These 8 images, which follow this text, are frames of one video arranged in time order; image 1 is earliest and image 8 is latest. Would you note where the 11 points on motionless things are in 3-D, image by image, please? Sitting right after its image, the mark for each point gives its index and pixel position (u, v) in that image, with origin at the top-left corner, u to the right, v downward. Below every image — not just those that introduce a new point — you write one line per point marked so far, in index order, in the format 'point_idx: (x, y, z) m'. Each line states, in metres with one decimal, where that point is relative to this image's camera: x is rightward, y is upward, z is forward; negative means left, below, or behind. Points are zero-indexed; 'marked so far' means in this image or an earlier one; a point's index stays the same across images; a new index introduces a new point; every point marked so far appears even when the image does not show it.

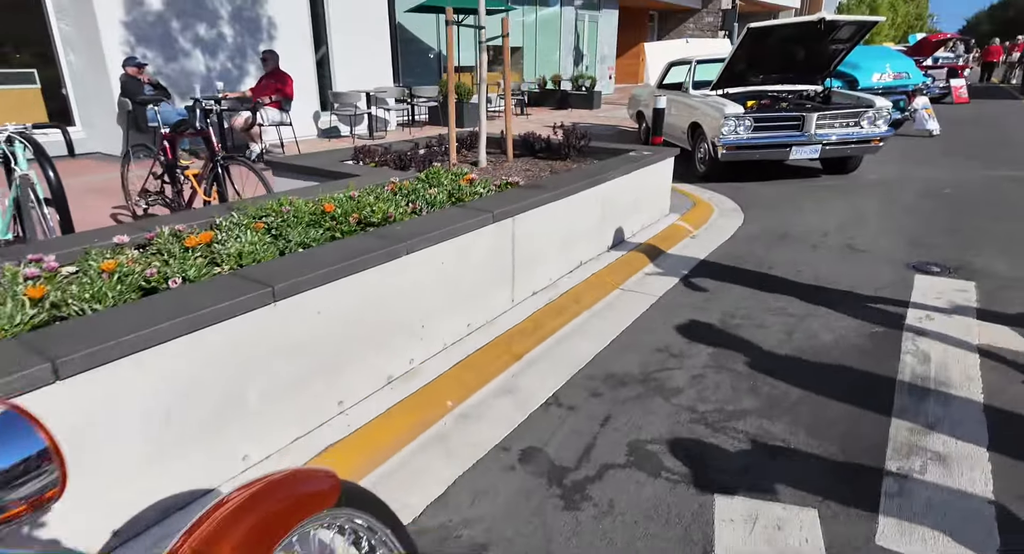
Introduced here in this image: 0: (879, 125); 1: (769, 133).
0: (+4.6, +1.9, +7.4) m
1: (+3.2, +1.8, +7.3) m
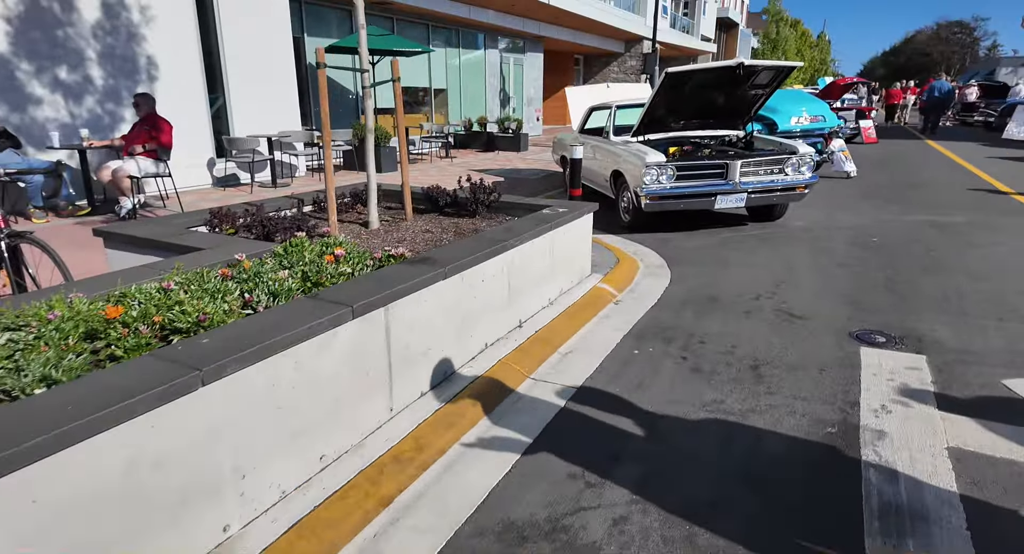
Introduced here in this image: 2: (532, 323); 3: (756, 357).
0: (+3.5, +1.3, +7.1) m
1: (+2.2, +1.1, +6.9) m
2: (+0.1, -0.3, +4.3) m
3: (+1.6, -0.5, +3.8) m
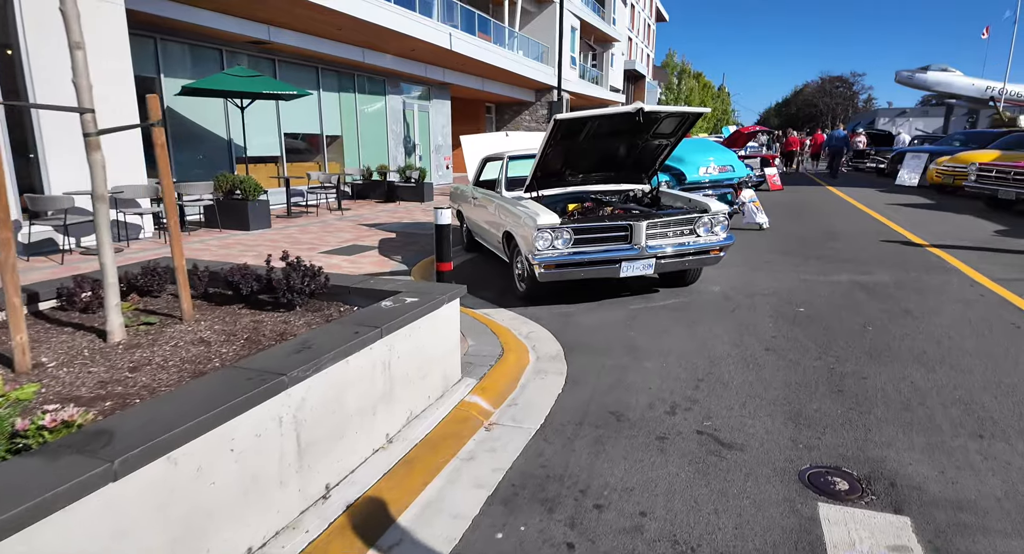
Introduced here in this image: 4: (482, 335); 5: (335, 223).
0: (+2.2, +0.5, +6.2) m
1: (+0.8, +0.3, +5.8) m
2: (-0.8, -1.0, +2.9) m
3: (+0.7, -1.1, +2.5) m
4: (-0.3, -0.5, +5.1) m
5: (-3.8, +1.2, +12.5) m
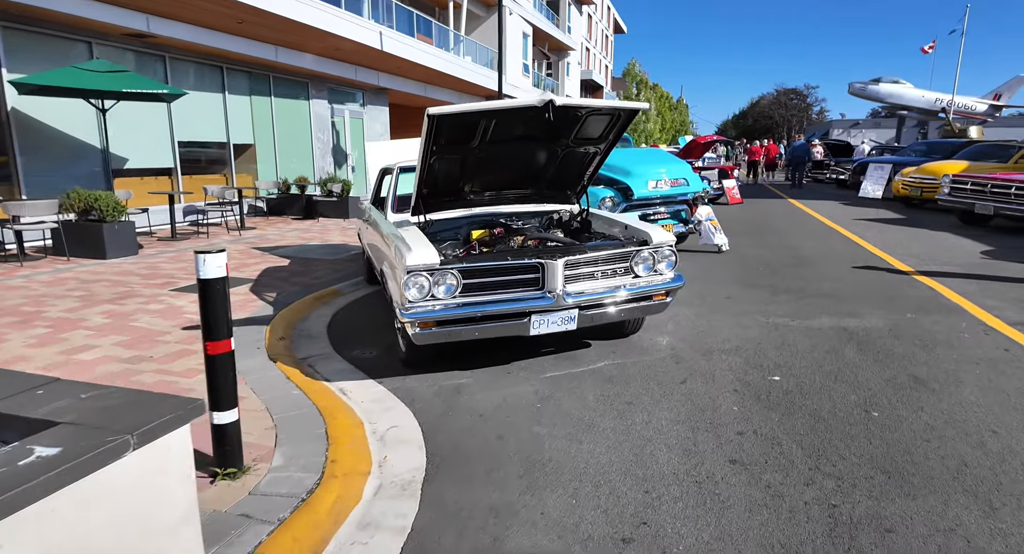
0: (+1.2, +0.1, +4.6) m
1: (-0.1, -0.1, +4.1) m
2: (-1.6, -1.4, +1.1) m
3: (-0.1, -1.5, +0.8) m
4: (-1.2, -0.9, +3.3) m
5: (-5.2, +0.5, +10.6) m
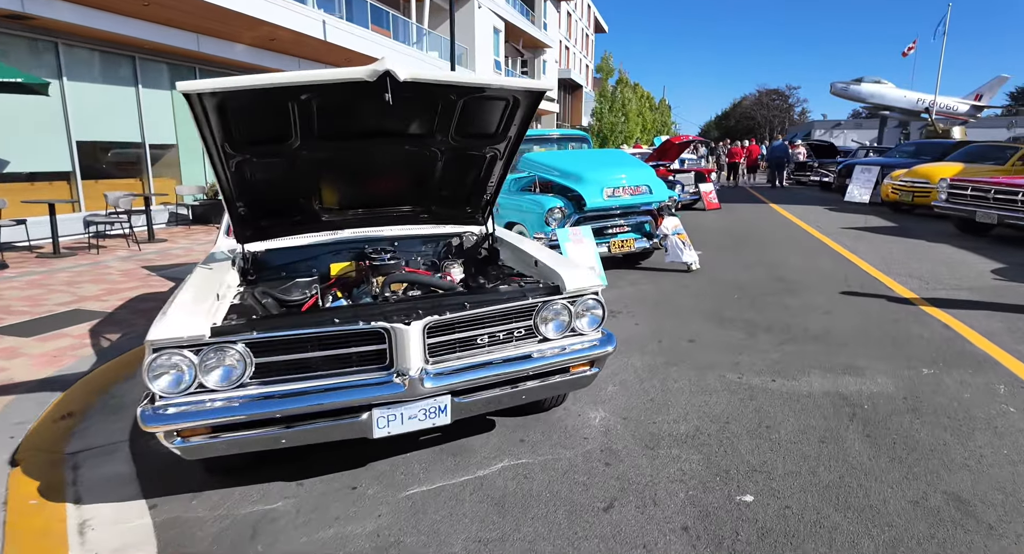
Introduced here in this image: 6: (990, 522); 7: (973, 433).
0: (+0.4, -0.3, +3.1) m
1: (-0.9, -0.5, +2.6) m
2: (-2.3, -1.8, -0.4) m
3: (-0.7, -1.8, -0.7) m
4: (-1.9, -1.3, +1.8) m
5: (-6.1, +0.2, +9.0) m
6: (+2.1, -1.1, +2.5) m
7: (+2.6, -0.9, +3.3) m
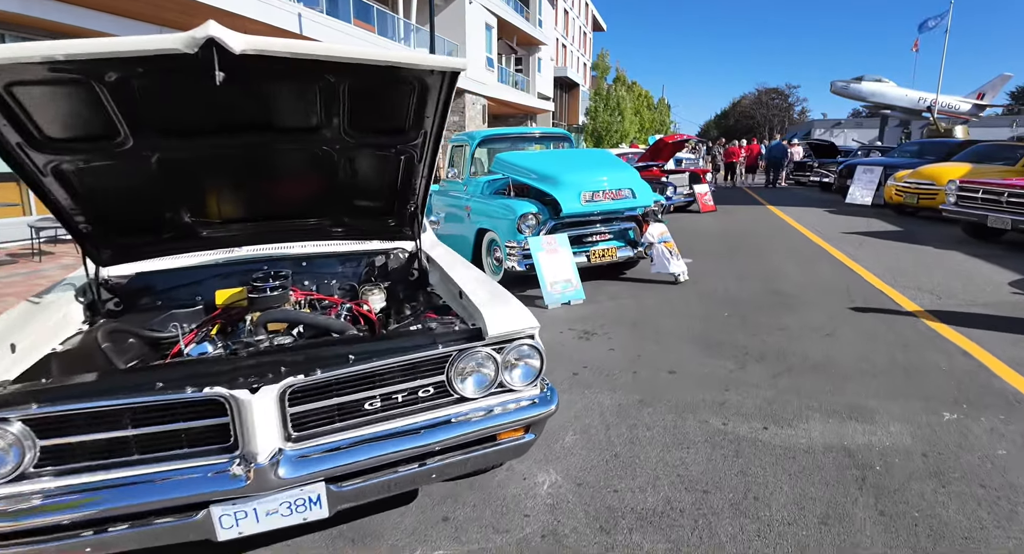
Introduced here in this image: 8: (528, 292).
0: (0.0, -0.4, +2.4) m
1: (-1.3, -0.6, +1.9) m
2: (-2.6, -1.9, -1.2) m
3: (-1.1, -2.0, -1.4) m
4: (-2.3, -1.4, +1.1) m
5: (-6.5, 0.0, +8.3) m
6: (+1.7, -1.2, +1.8) m
7: (+2.3, -1.1, +2.6) m
8: (+0.2, -0.2, +7.0) m
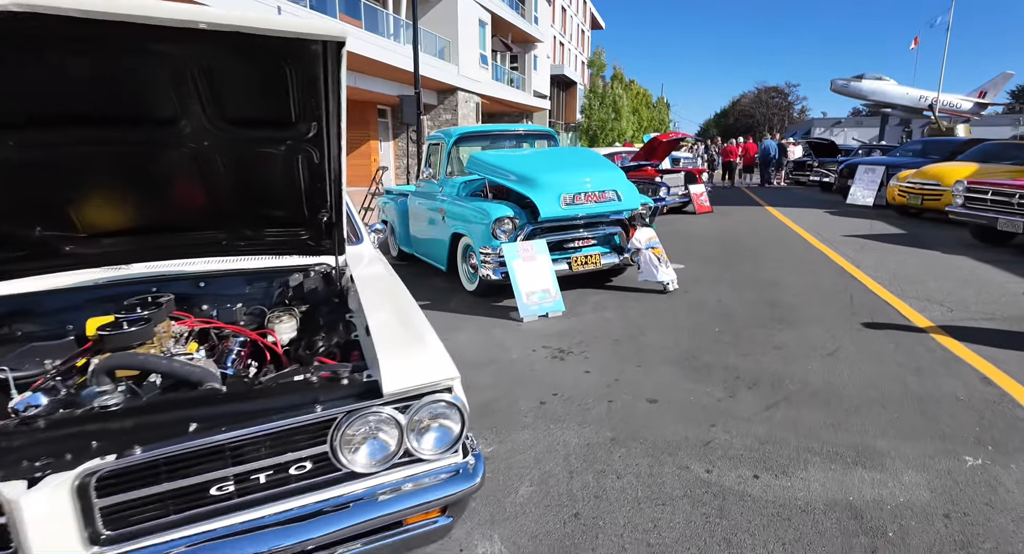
0: (-0.3, -0.5, +1.9) m
1: (-1.6, -0.7, +1.4) m
2: (-2.9, -2.0, -1.7) m
3: (-1.4, -2.1, -1.9) m
4: (-2.6, -1.5, +0.6) m
5: (-6.8, -0.1, +7.7) m
6: (+1.4, -1.3, +1.3) m
7: (+2.0, -1.2, +2.1) m
8: (-0.1, -0.3, +6.5) m
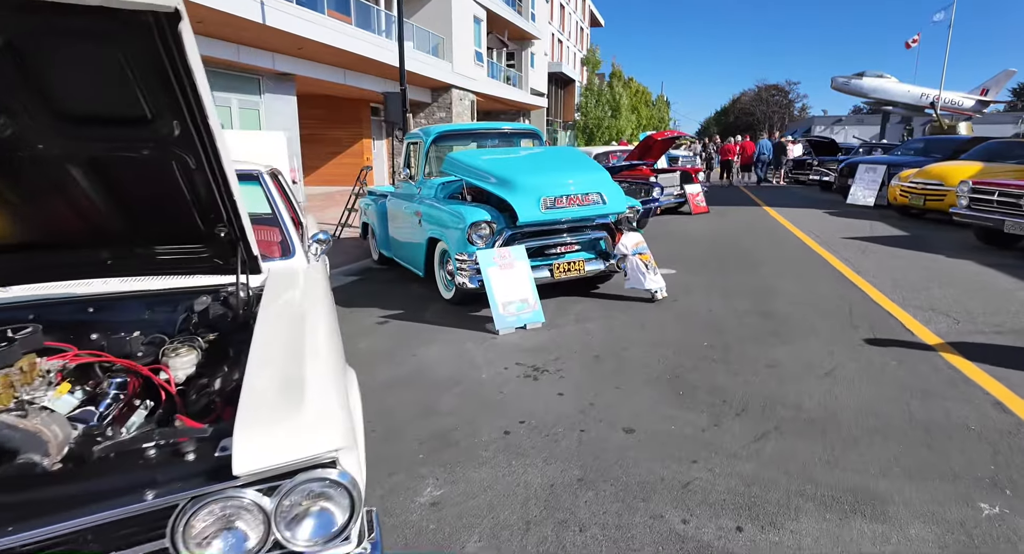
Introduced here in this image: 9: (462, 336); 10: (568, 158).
0: (-0.5, -0.6, +1.5) m
1: (-1.8, -0.8, +1.0) m
2: (-3.2, -2.1, -2.1) m
3: (-1.6, -2.2, -2.3) m
4: (-2.8, -1.7, +0.2) m
5: (-7.0, -0.1, +7.3) m
6: (+1.2, -1.4, +0.9) m
7: (+1.8, -1.3, +1.7) m
8: (-0.3, -0.4, +6.1) m
9: (-0.5, -0.5, +5.3) m
10: (+0.6, +1.4, +6.8) m
